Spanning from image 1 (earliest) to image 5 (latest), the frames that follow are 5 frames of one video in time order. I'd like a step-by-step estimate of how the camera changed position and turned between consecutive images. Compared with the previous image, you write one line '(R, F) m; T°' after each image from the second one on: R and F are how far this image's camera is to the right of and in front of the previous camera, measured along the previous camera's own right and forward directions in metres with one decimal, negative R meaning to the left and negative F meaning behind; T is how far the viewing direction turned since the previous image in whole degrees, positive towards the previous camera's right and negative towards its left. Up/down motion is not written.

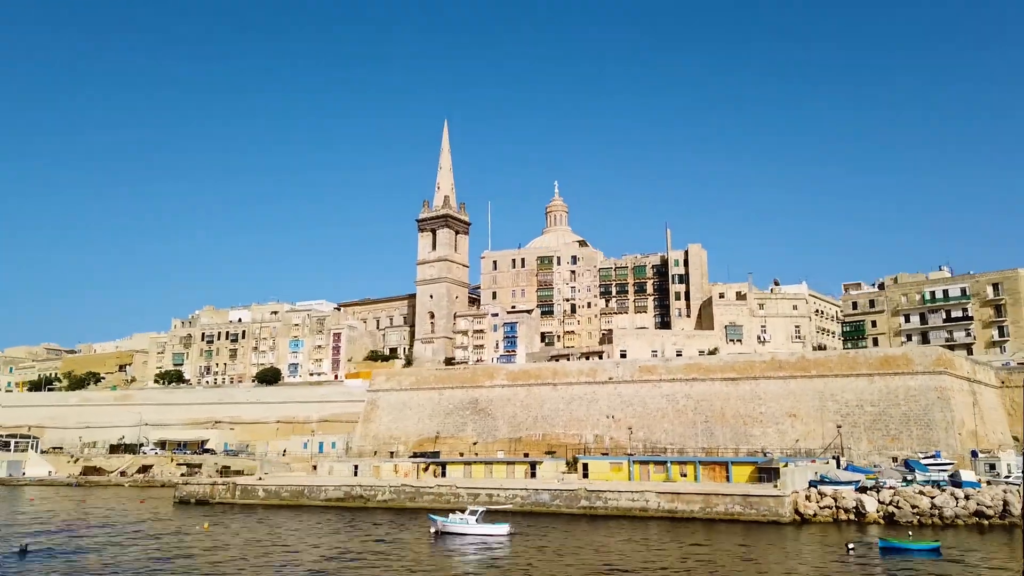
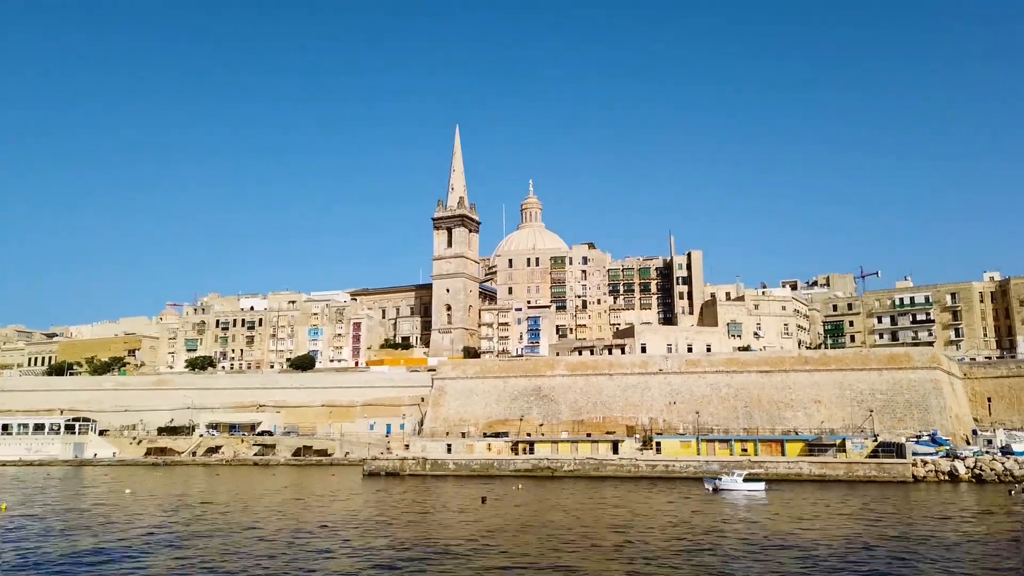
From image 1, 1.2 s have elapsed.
(-9.0, -4.9) m; +8°
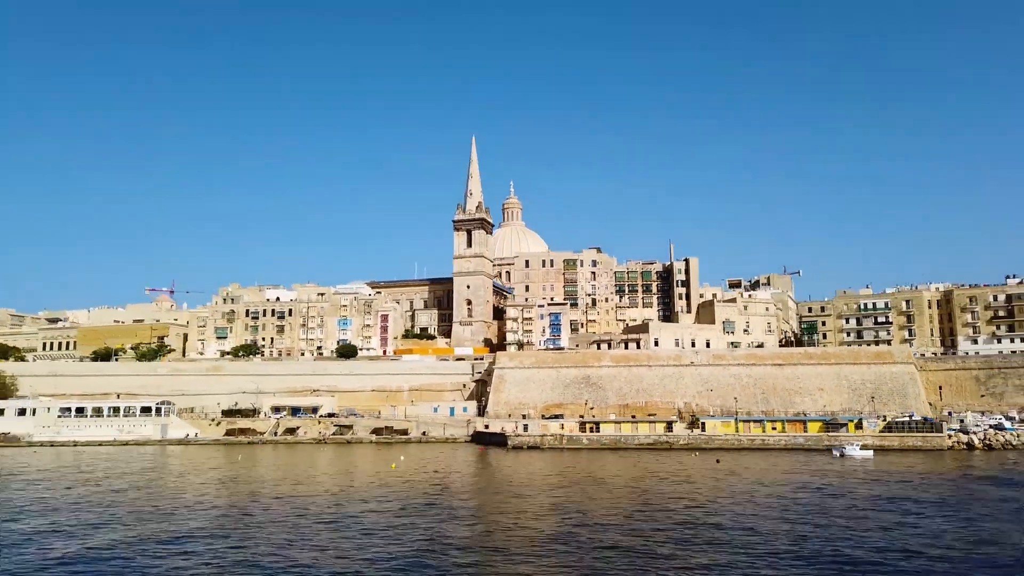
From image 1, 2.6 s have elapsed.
(-10.1, -6.5) m; +8°
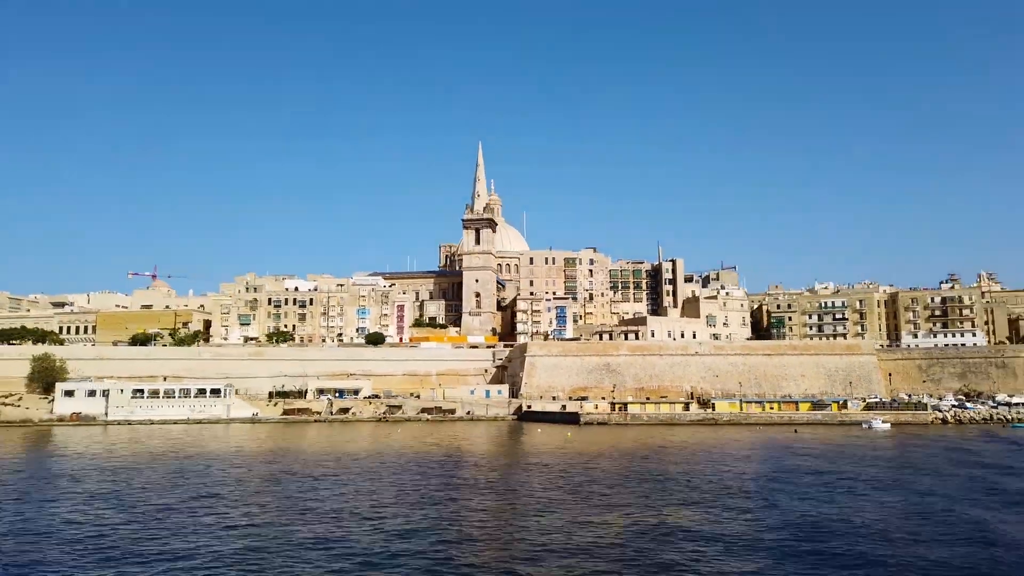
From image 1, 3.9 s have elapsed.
(-9.1, -6.6) m; +7°
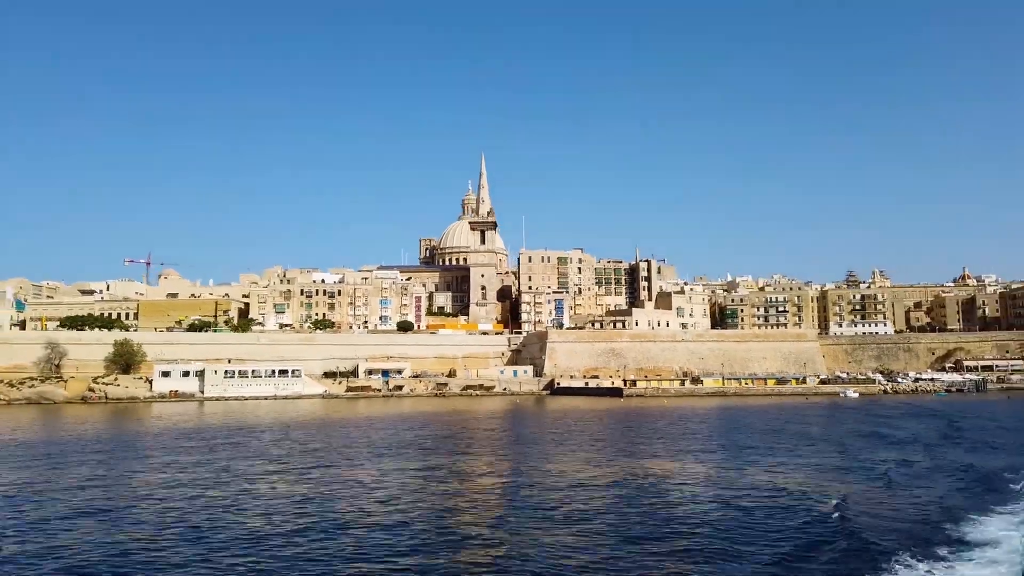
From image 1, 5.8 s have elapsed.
(-11.9, -11.2) m; +8°
